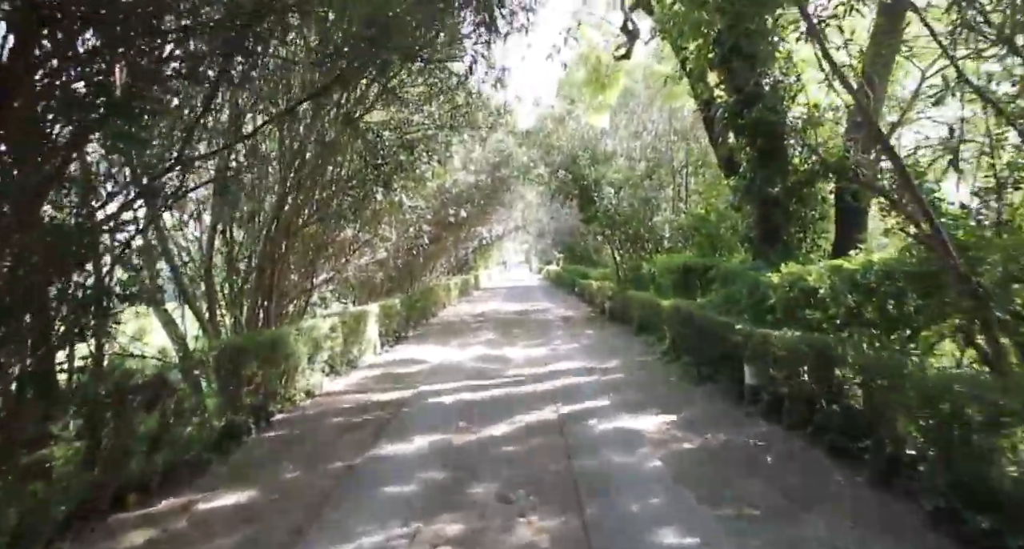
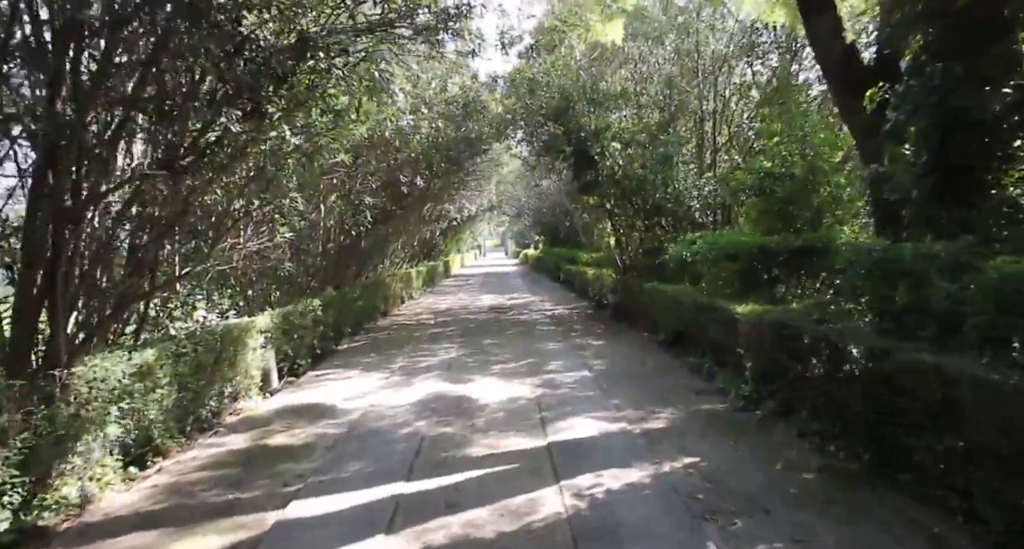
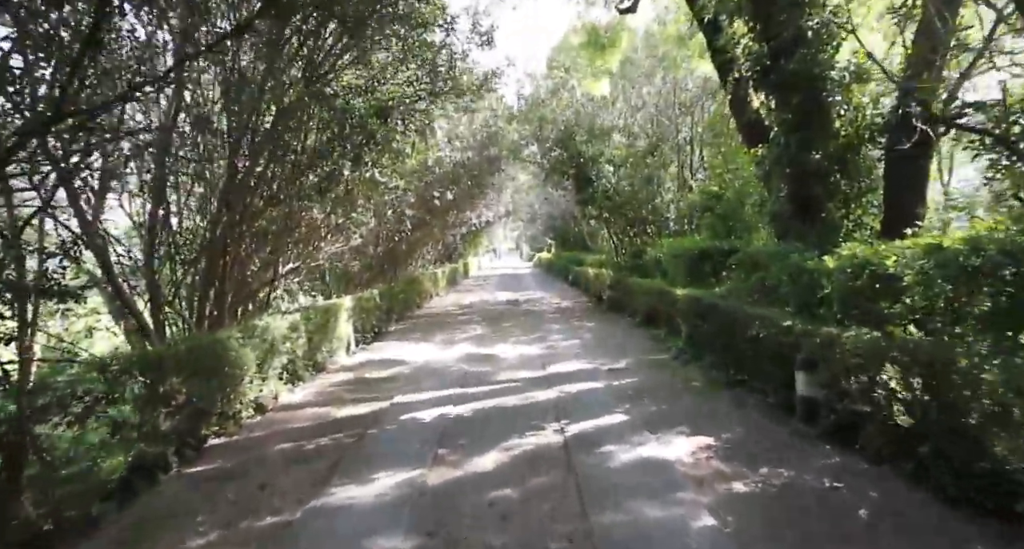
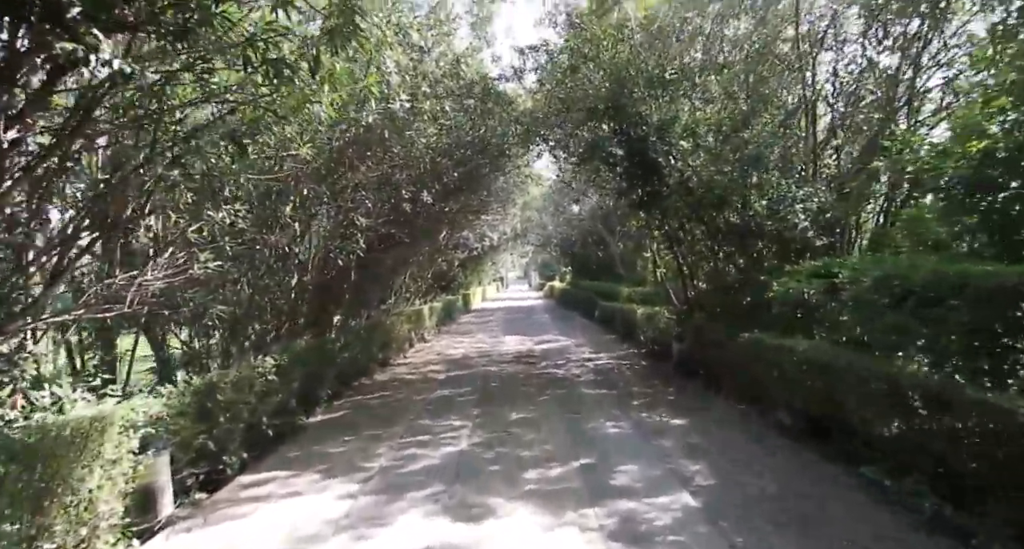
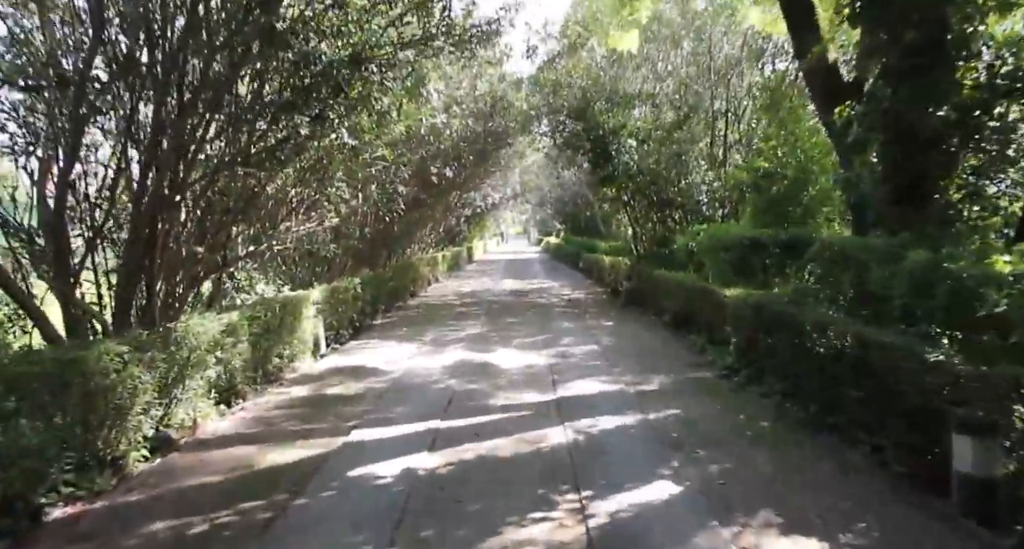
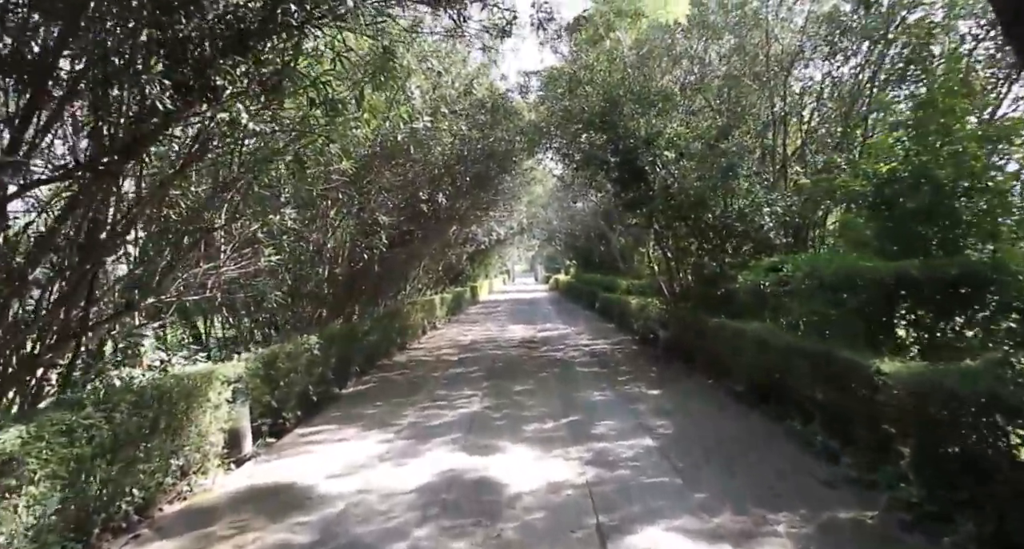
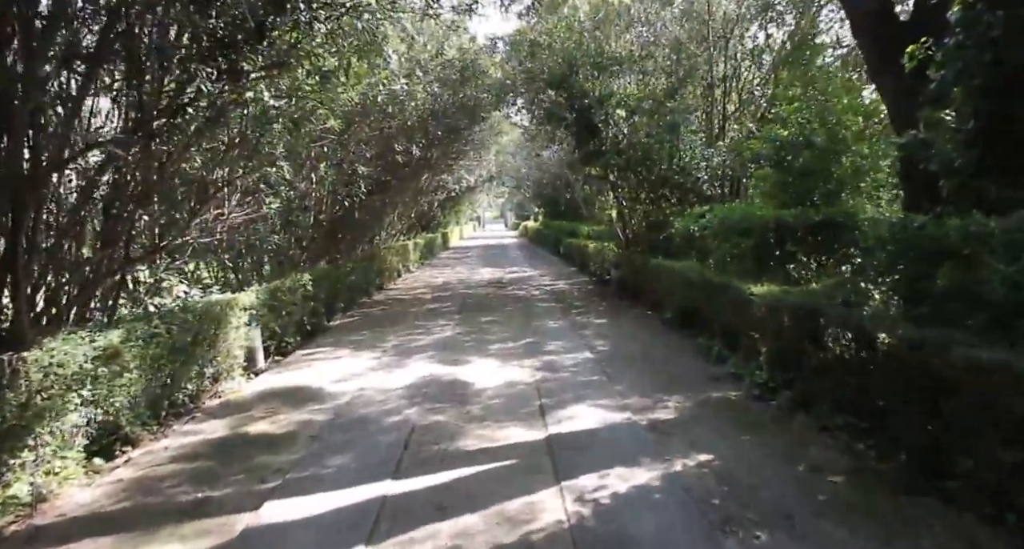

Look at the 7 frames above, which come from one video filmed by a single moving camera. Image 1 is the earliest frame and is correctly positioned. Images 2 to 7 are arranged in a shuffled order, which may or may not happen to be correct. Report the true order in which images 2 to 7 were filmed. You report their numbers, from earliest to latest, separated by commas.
3, 5, 2, 7, 6, 4
